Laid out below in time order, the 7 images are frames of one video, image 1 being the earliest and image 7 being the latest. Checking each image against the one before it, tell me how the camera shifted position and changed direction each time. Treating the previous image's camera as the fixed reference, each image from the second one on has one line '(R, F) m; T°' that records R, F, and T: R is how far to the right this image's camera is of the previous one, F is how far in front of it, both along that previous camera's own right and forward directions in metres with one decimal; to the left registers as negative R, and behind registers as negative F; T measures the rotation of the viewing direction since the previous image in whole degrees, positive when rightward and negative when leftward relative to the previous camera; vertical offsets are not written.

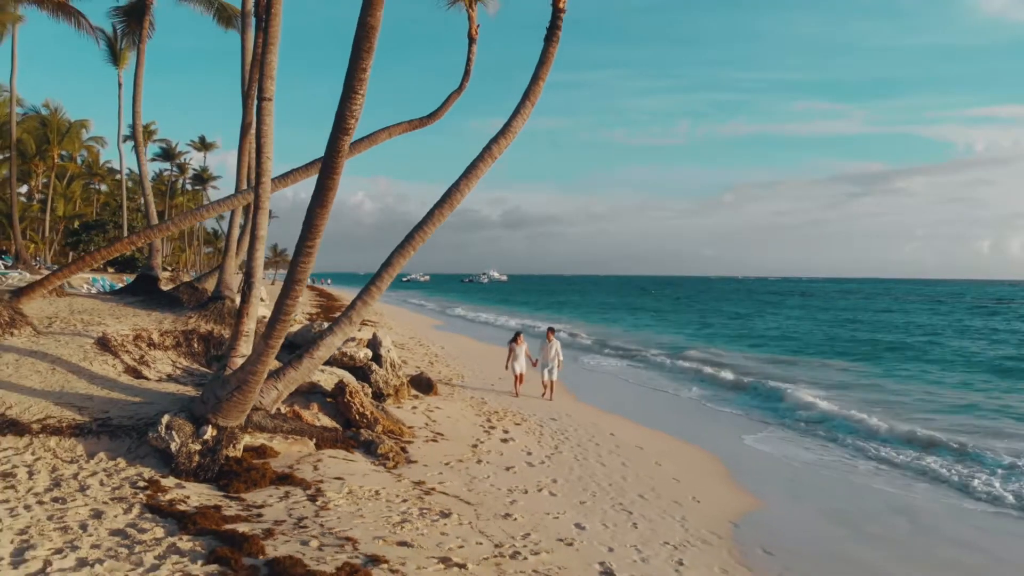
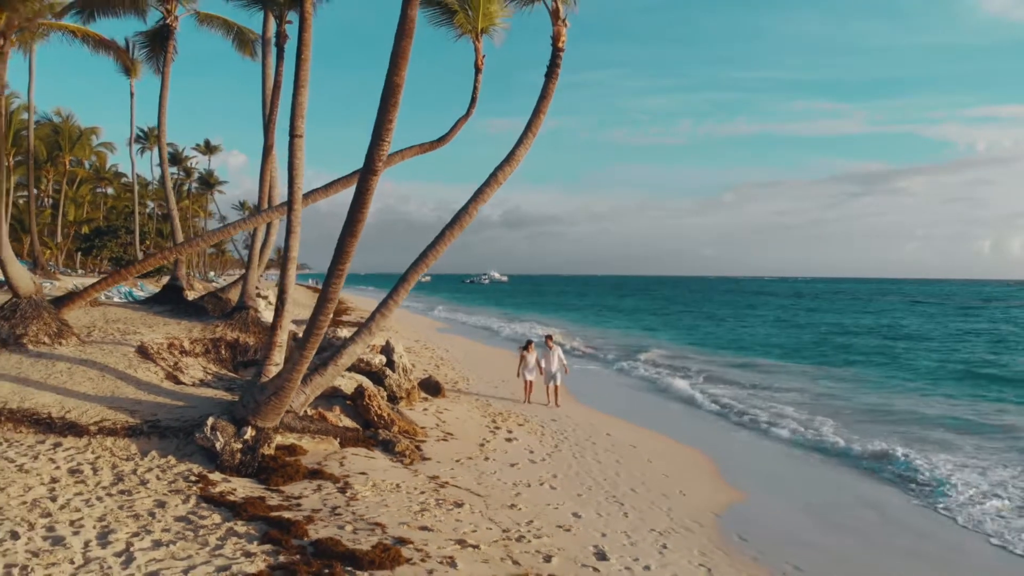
(0.0, -0.7) m; 0°
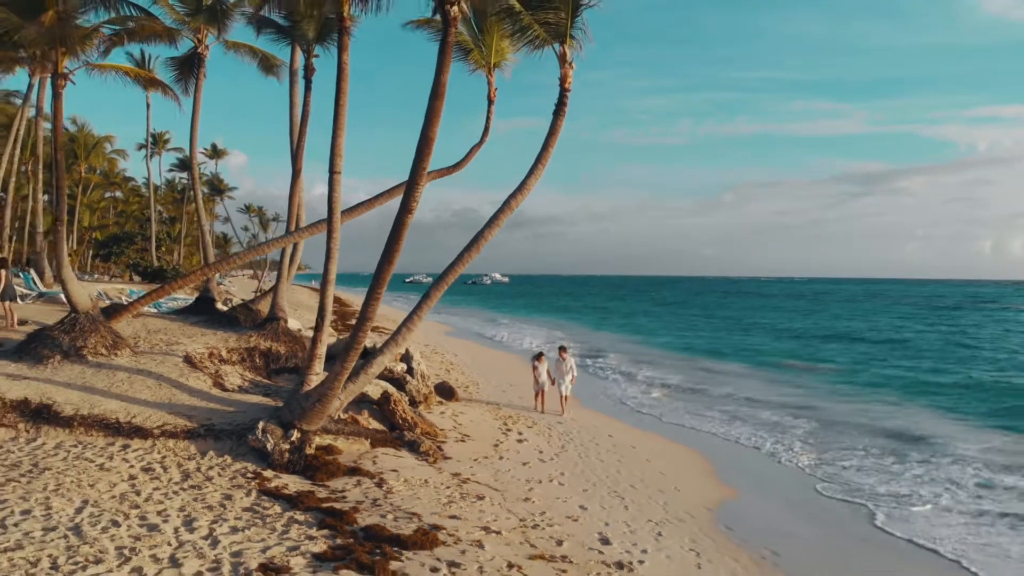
(-0.2, -0.9) m; 0°
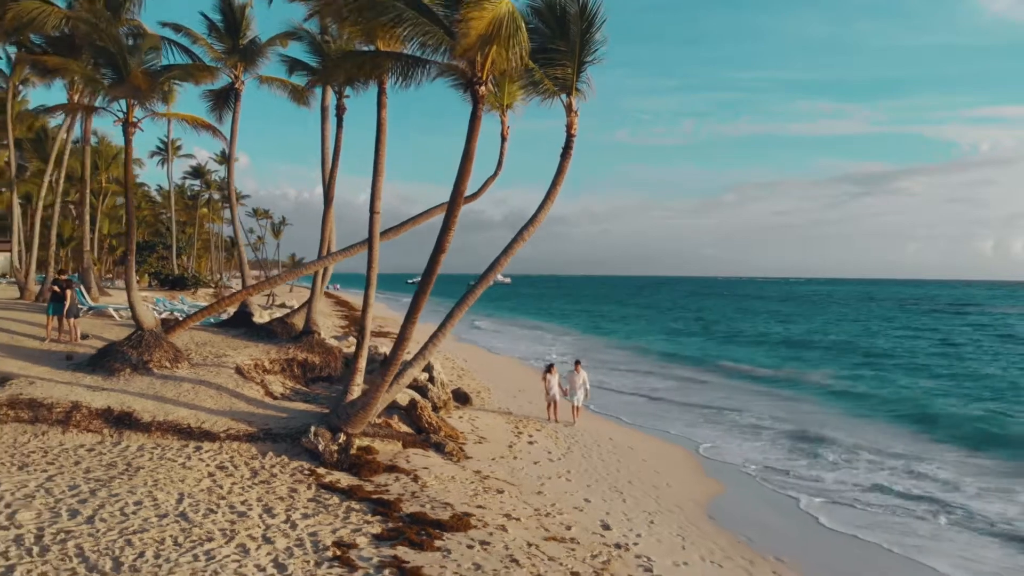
(-0.2, -1.2) m; 0°
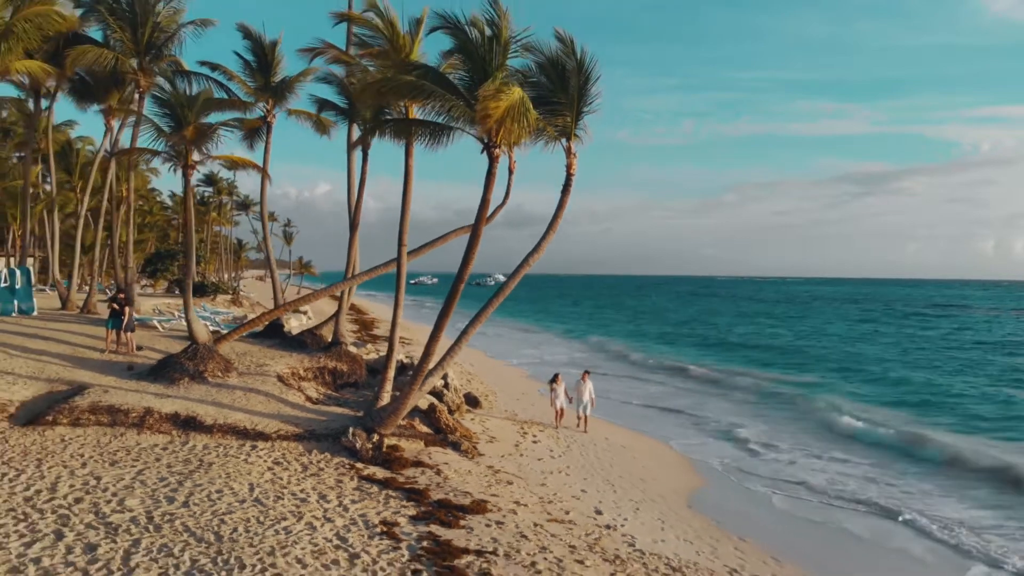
(-0.1, -1.5) m; 0°
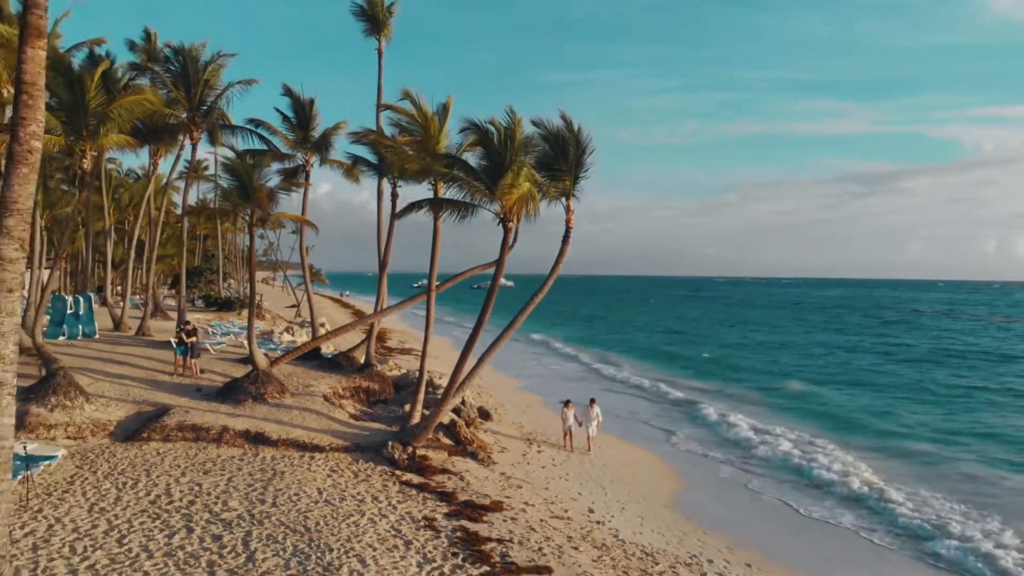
(-0.2, -2.3) m; 0°
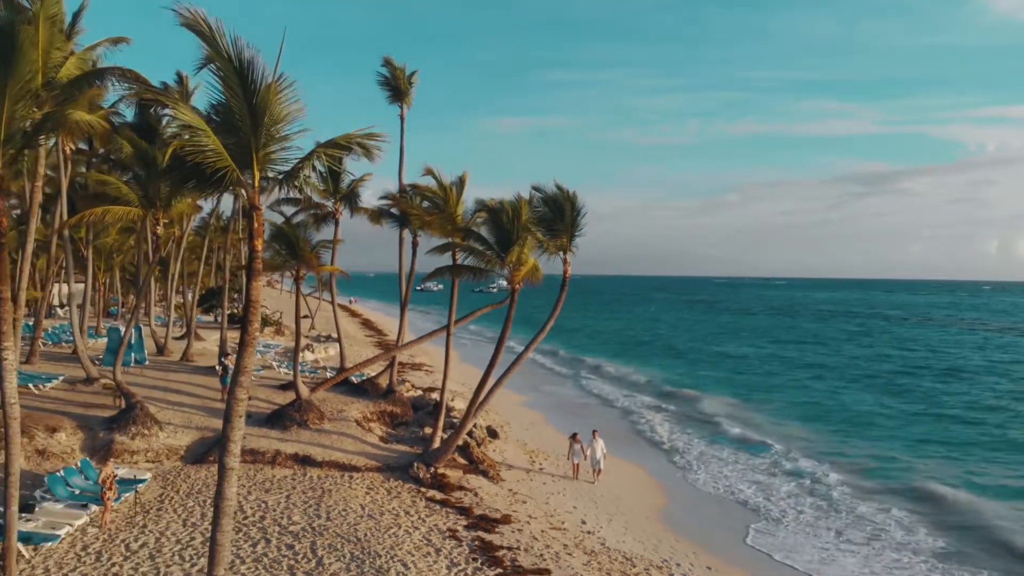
(-0.1, -2.4) m; 0°
